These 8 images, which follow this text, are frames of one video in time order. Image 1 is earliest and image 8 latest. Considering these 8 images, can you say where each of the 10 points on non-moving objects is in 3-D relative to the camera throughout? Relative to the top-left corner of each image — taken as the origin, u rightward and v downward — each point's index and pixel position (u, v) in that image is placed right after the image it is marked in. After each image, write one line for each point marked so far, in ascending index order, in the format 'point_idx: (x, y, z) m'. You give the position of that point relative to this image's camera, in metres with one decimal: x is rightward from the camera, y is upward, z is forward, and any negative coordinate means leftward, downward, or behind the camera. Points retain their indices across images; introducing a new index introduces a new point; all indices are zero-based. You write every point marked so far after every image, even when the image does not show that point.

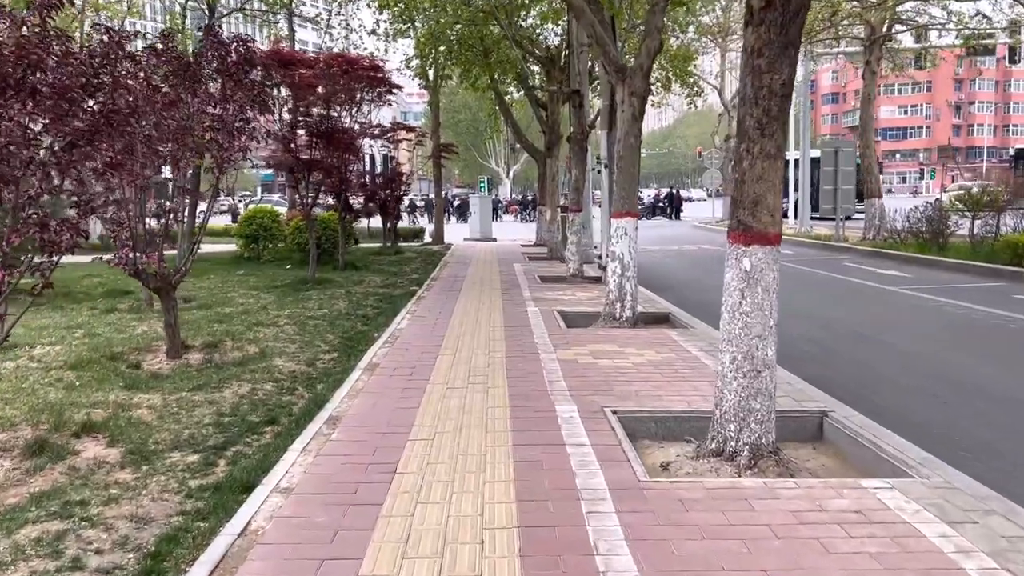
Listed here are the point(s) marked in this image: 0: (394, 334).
0: (-1.4, -0.5, +9.5) m
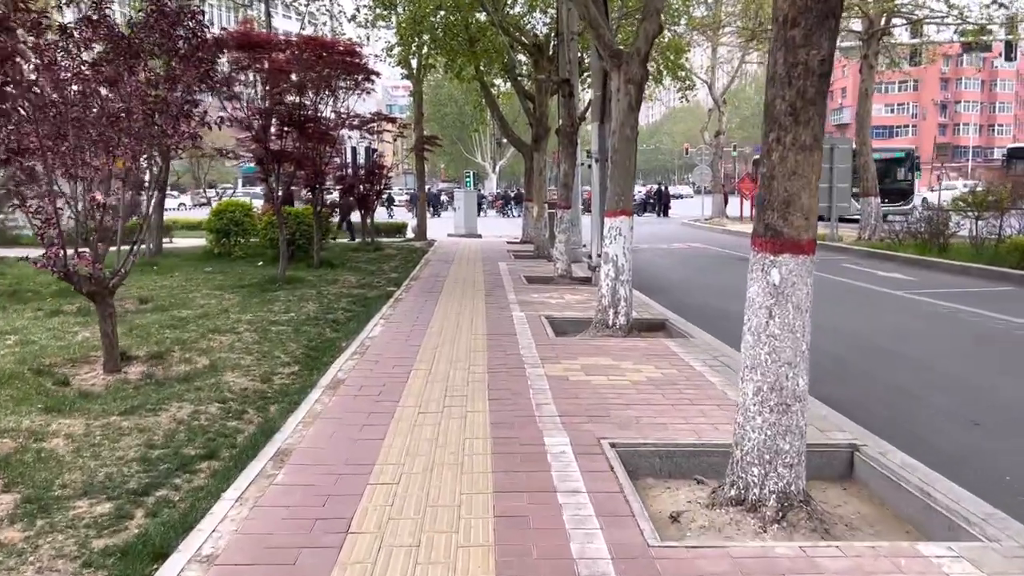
0: (-1.5, -0.6, +8.6) m
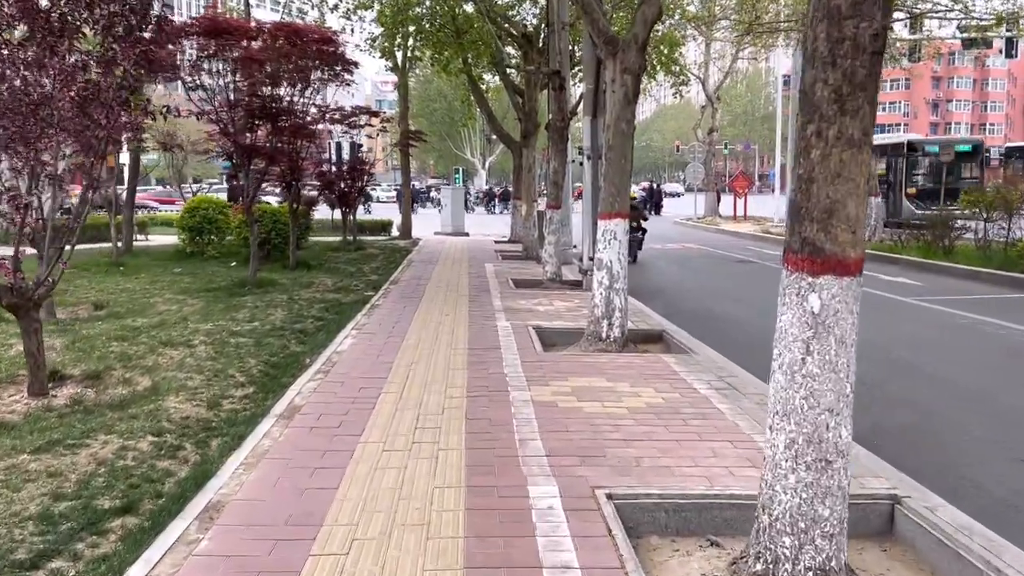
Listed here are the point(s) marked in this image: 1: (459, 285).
0: (-1.7, -0.7, +7.8) m
1: (-0.9, 0.0, +13.6) m
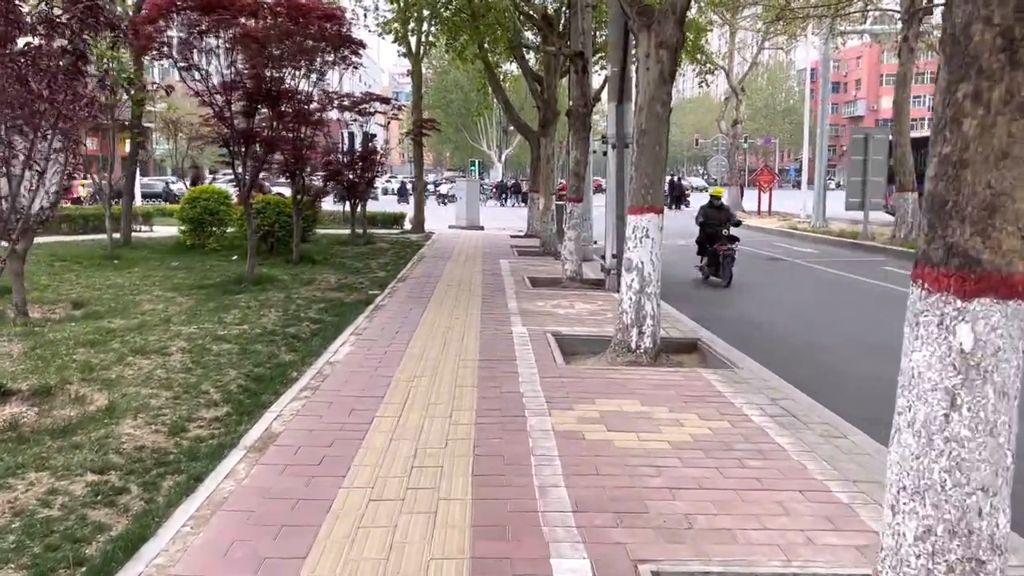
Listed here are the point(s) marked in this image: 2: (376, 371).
0: (-1.6, -0.7, +6.8) m
1: (-0.6, +0.1, +12.6) m
2: (-1.1, -0.7, +6.8) m
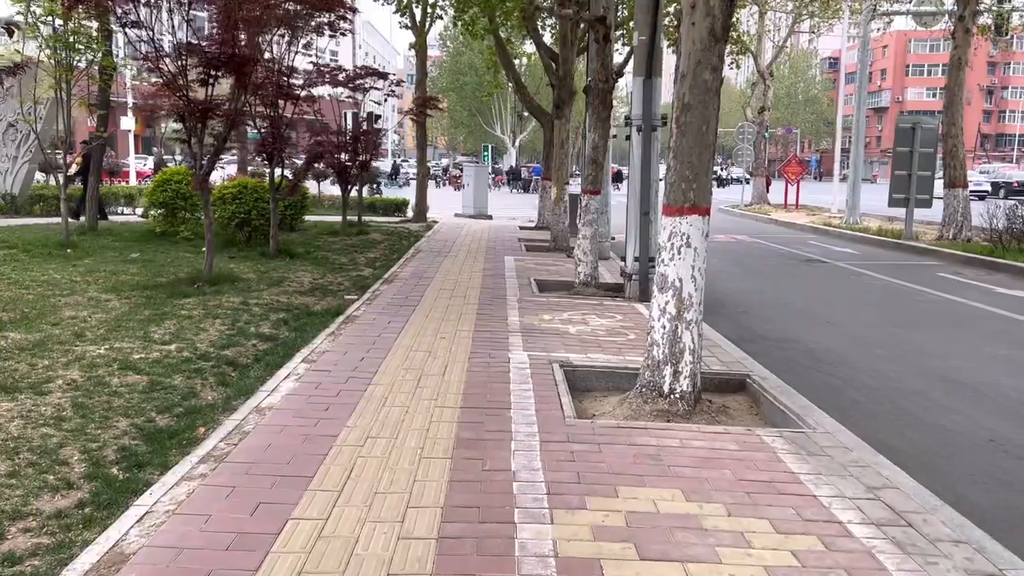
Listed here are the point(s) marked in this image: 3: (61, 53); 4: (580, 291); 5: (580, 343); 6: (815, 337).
0: (-1.6, -0.8, +4.9) m
1: (-0.6, 0.0, +10.7) m
2: (-1.2, -0.9, +5.0) m
3: (-7.6, +3.9, +13.6) m
4: (+0.9, 0.0, +11.2) m
5: (+0.7, -0.5, +7.8) m
6: (+3.6, -0.6, +9.6) m
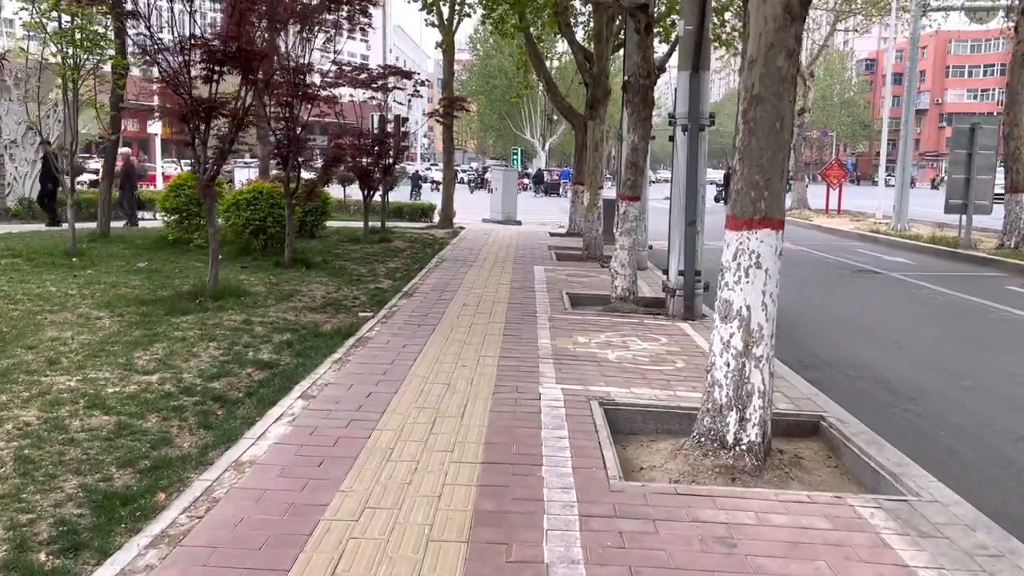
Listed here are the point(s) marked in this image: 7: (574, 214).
0: (-1.4, -1.0, +4.0) m
1: (-0.2, -0.2, +9.8) m
2: (-1.0, -1.0, +4.1) m
3: (-7.1, +3.7, +12.9) m
4: (+1.3, -0.2, +10.2) m
5: (+0.9, -0.7, +6.8) m
6: (+3.9, -0.8, +8.5) m
7: (+1.5, +1.8, +19.9) m
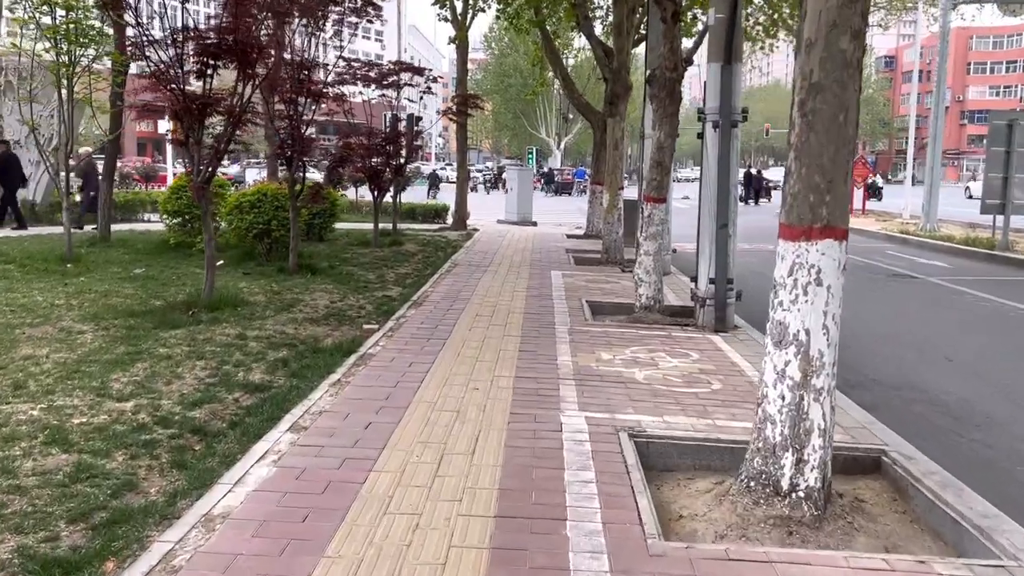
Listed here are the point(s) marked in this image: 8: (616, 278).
0: (-1.4, -1.1, +3.4) m
1: (0.0, -0.3, +9.1) m
2: (-1.0, -1.1, +3.4) m
3: (-6.8, +3.6, +12.4) m
4: (+1.5, -0.3, +9.5) m
5: (+1.0, -0.8, +6.1) m
6: (+4.1, -0.9, +7.8) m
7: (+1.9, +1.7, +19.1) m
8: (+1.6, +0.2, +12.7) m
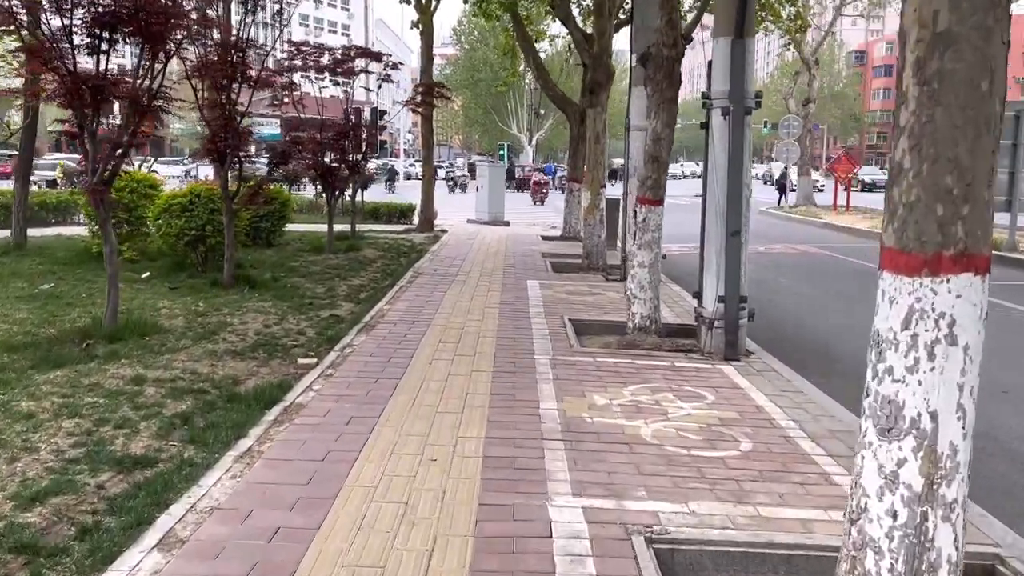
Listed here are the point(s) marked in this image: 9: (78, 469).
0: (-1.4, -1.3, +1.8) m
1: (-0.3, -0.5, +7.6) m
2: (-1.0, -1.3, +1.9) m
3: (-7.2, +3.4, +10.6) m
4: (+1.2, -0.5, +8.0) m
5: (+0.9, -1.0, +4.6) m
6: (+3.9, -1.1, +6.4) m
7: (+1.2, +1.6, +17.7) m
8: (+1.2, 0.0, +11.2) m
9: (-2.3, -0.9, +4.4) m
